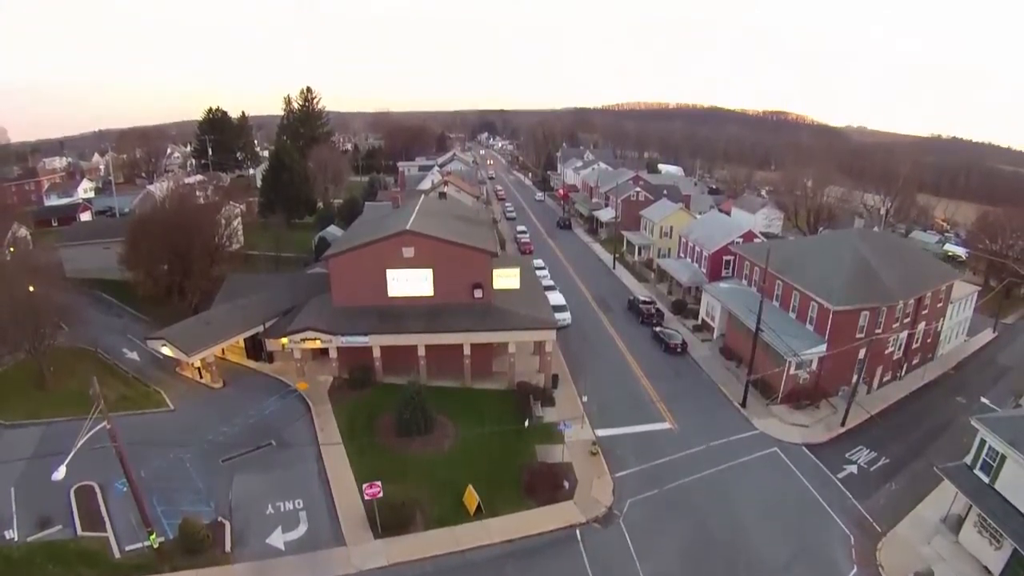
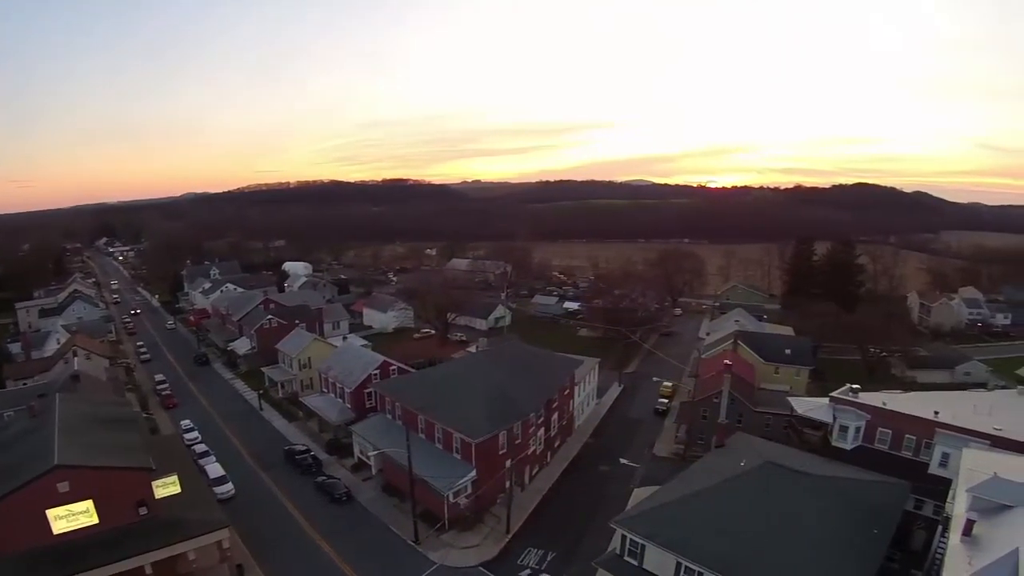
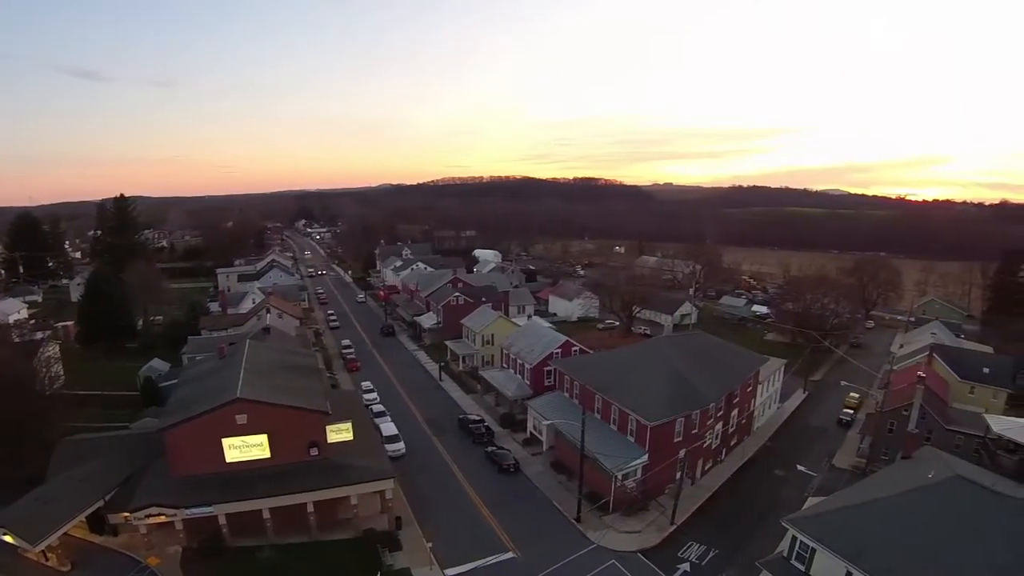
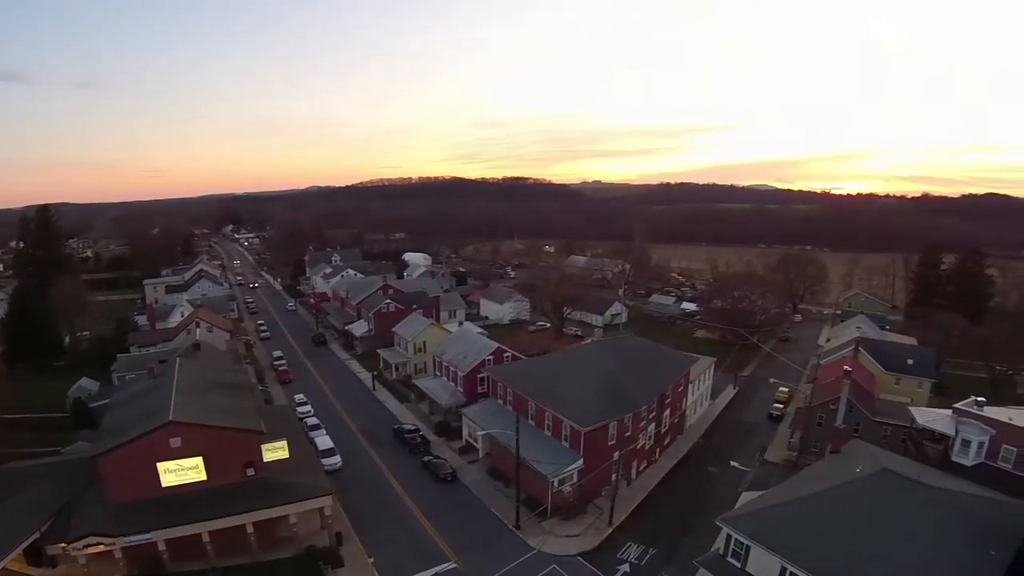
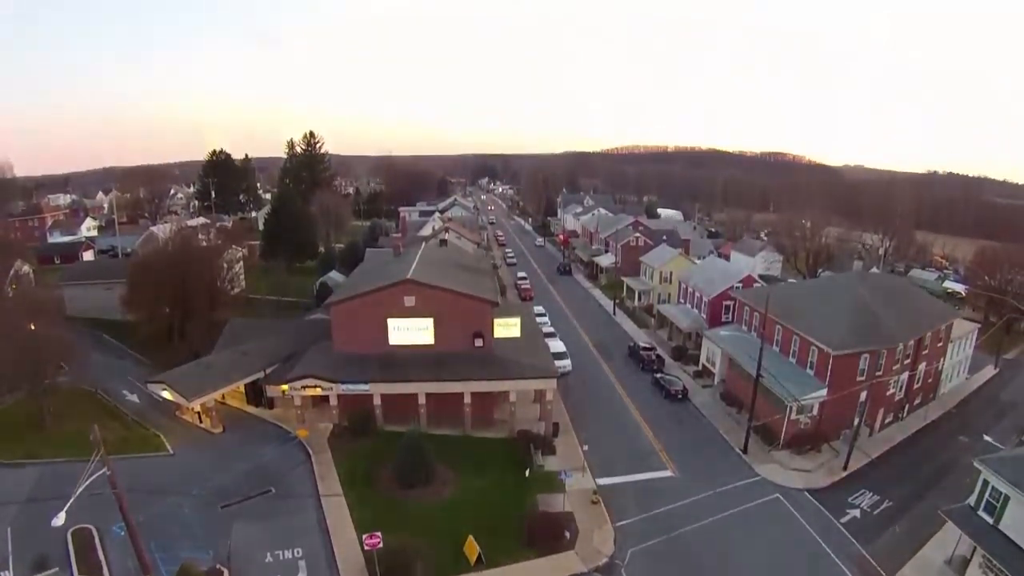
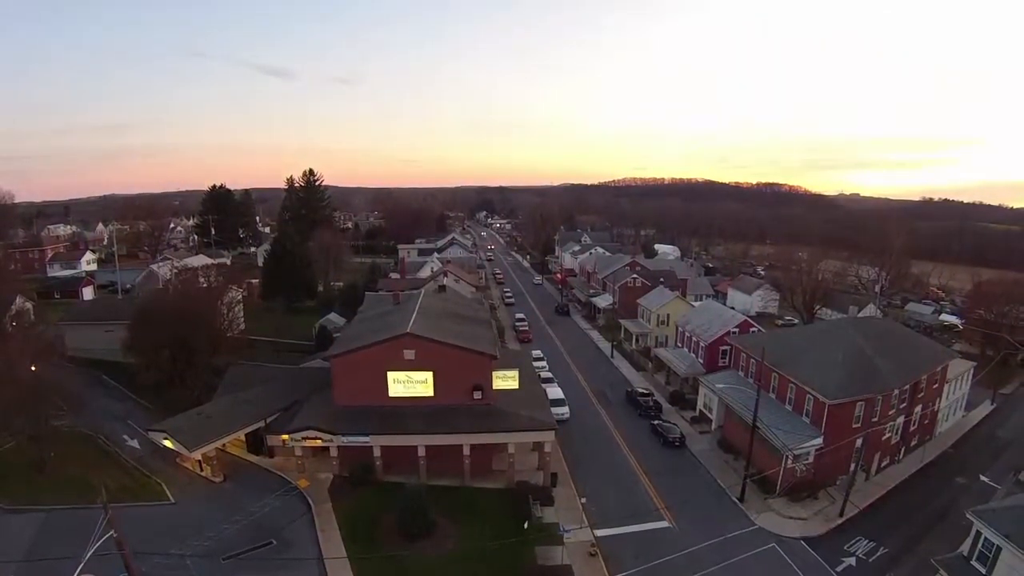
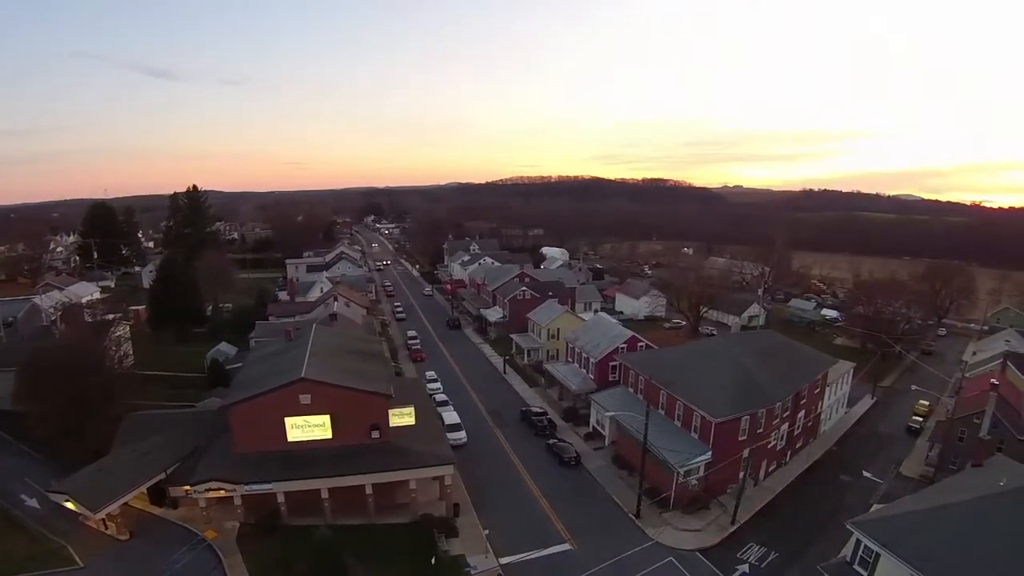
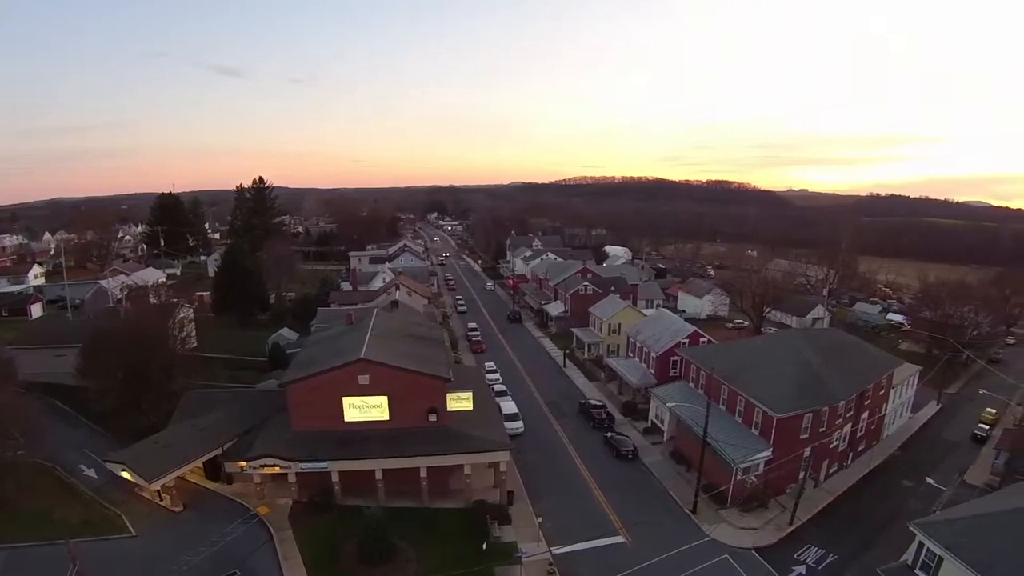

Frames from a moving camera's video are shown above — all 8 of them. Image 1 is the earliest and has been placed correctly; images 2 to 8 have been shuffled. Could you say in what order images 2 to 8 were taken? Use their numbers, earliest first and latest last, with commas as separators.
5, 6, 8, 7, 3, 4, 2
